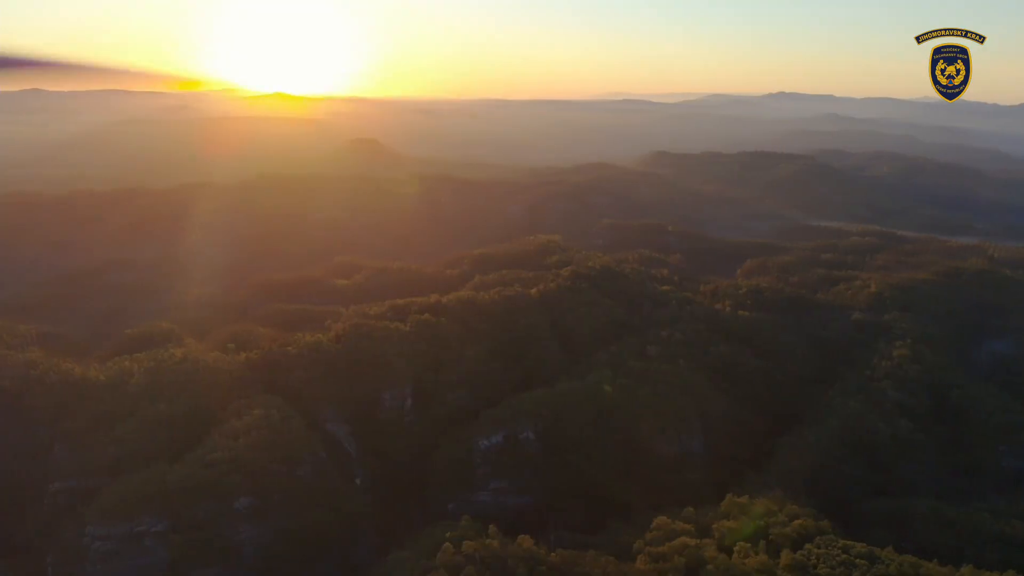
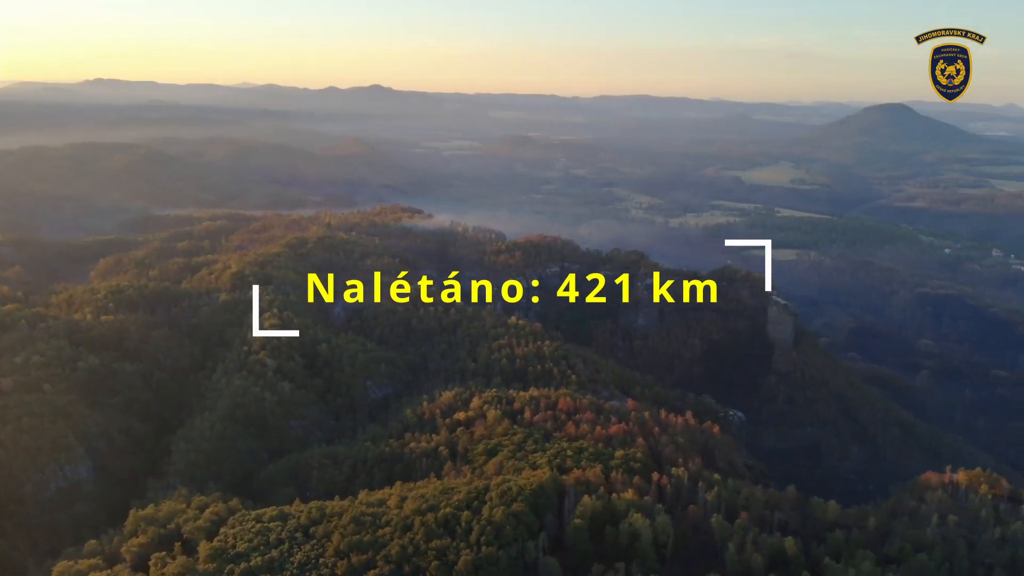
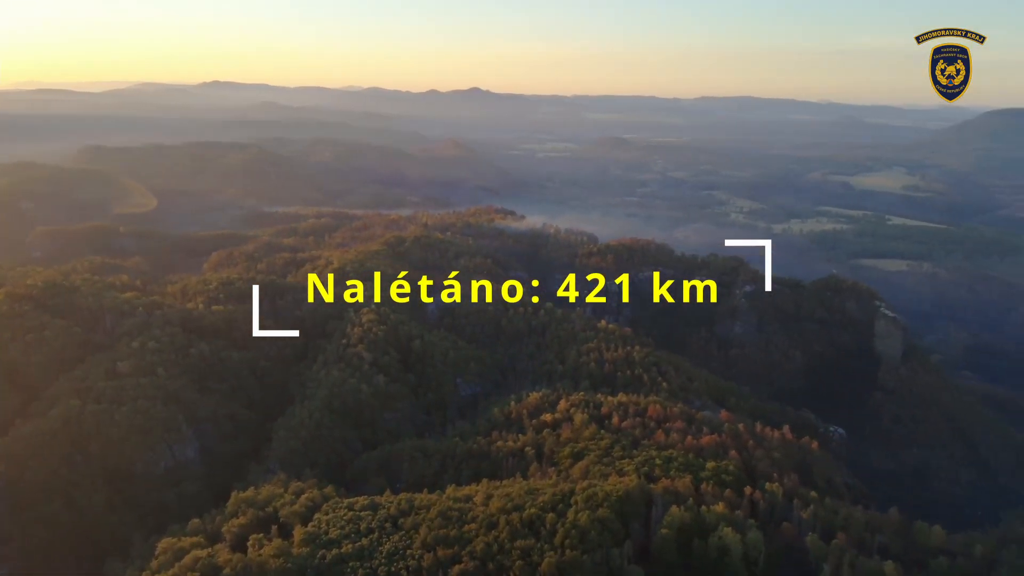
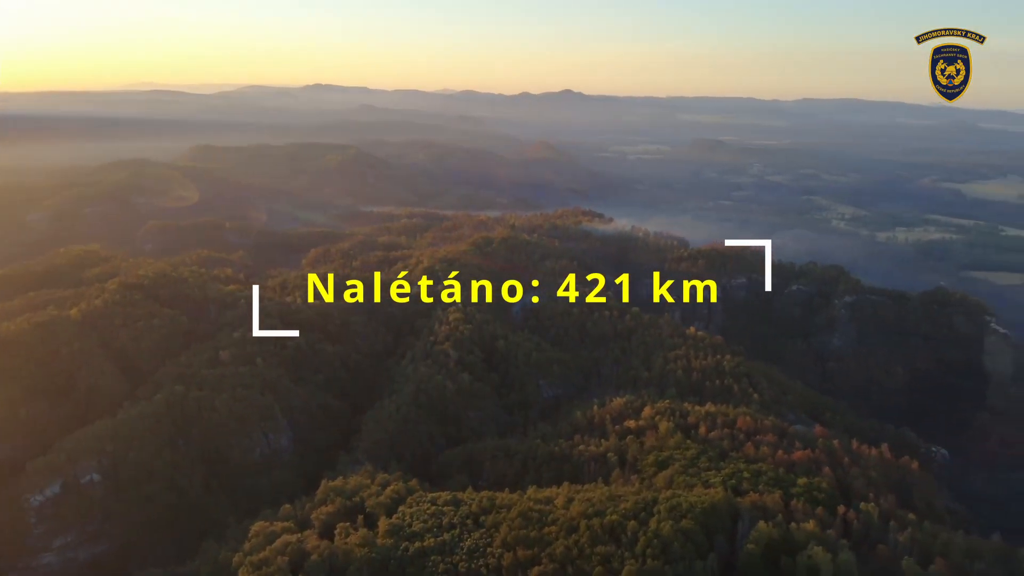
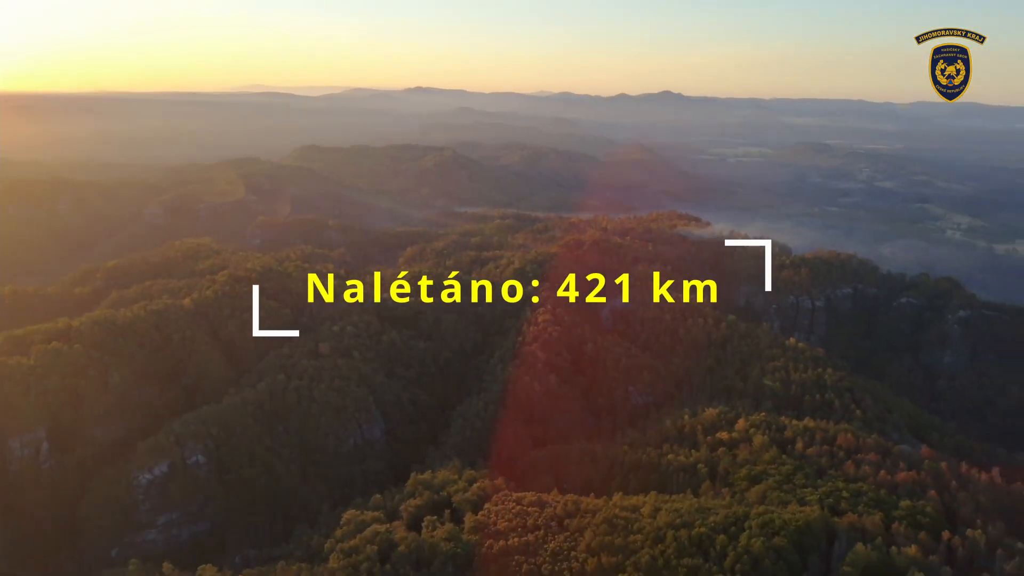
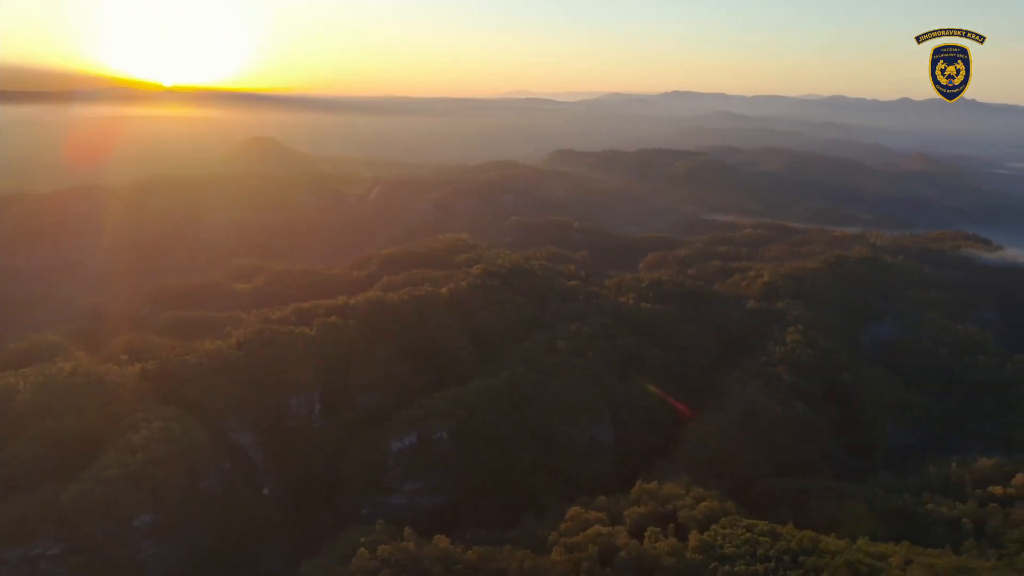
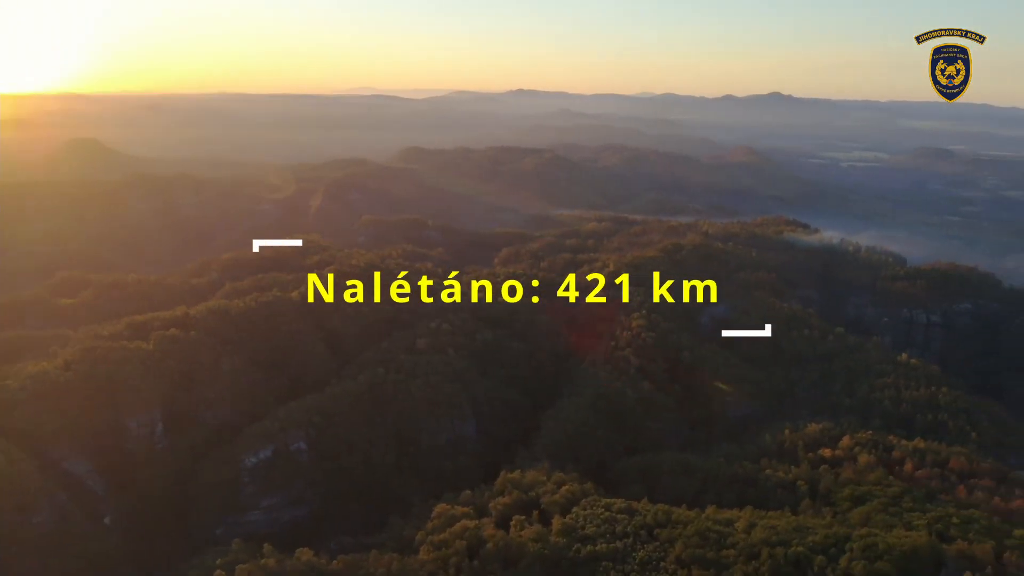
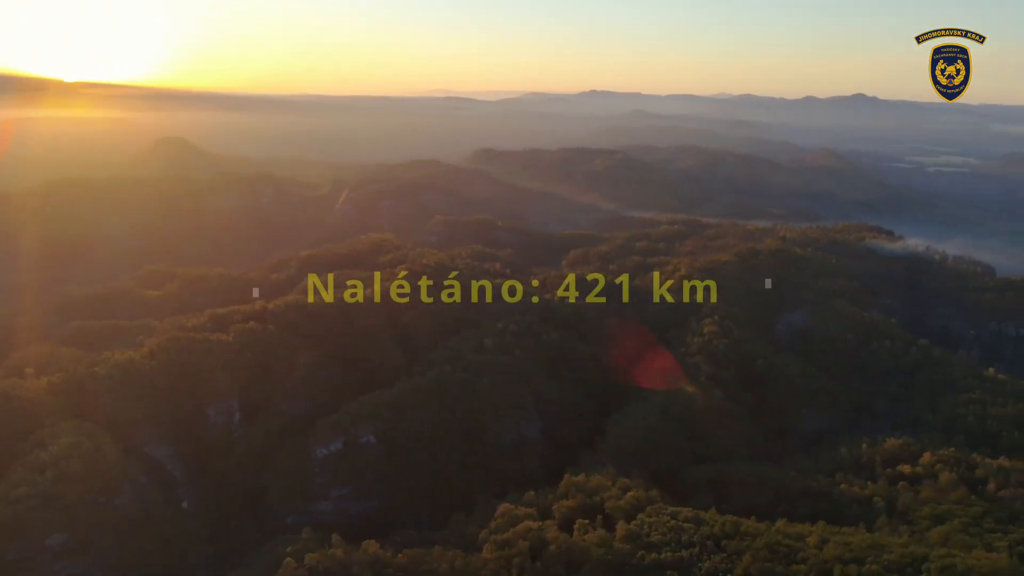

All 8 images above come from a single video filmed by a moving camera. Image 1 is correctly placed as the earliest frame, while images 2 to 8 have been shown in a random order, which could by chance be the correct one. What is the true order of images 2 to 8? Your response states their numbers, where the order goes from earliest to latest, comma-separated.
6, 8, 7, 5, 4, 3, 2
